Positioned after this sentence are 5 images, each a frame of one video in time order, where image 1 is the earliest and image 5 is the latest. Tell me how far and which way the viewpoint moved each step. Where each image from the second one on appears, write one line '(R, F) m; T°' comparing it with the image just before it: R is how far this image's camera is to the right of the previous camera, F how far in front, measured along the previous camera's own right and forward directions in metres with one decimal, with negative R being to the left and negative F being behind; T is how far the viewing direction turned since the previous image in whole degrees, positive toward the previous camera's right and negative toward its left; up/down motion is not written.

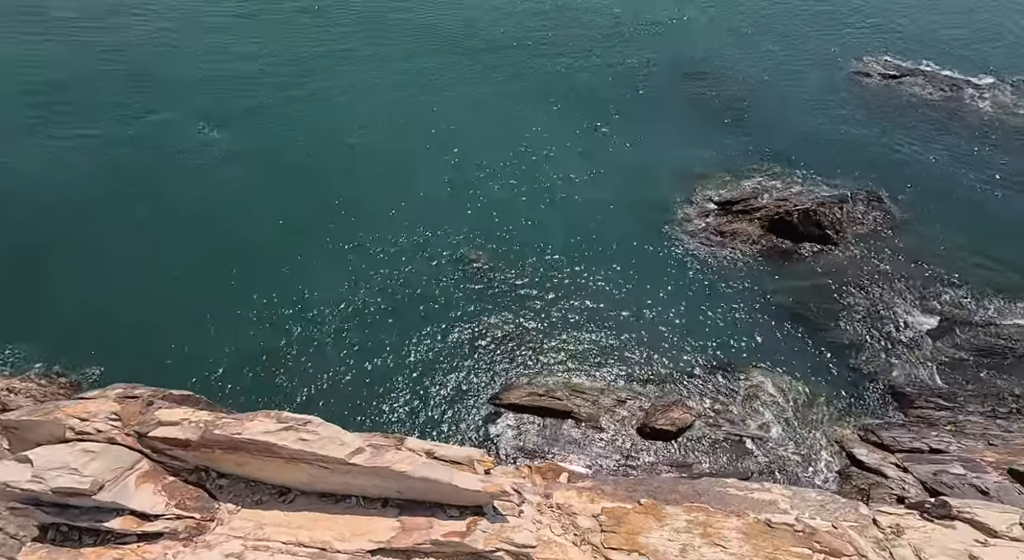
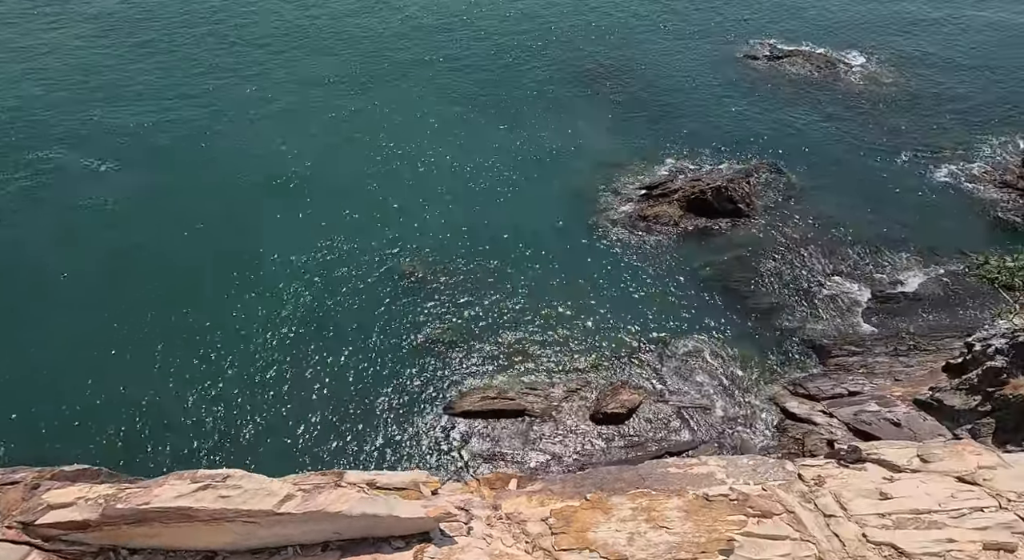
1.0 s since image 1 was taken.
(+1.1, +0.7) m; +5°
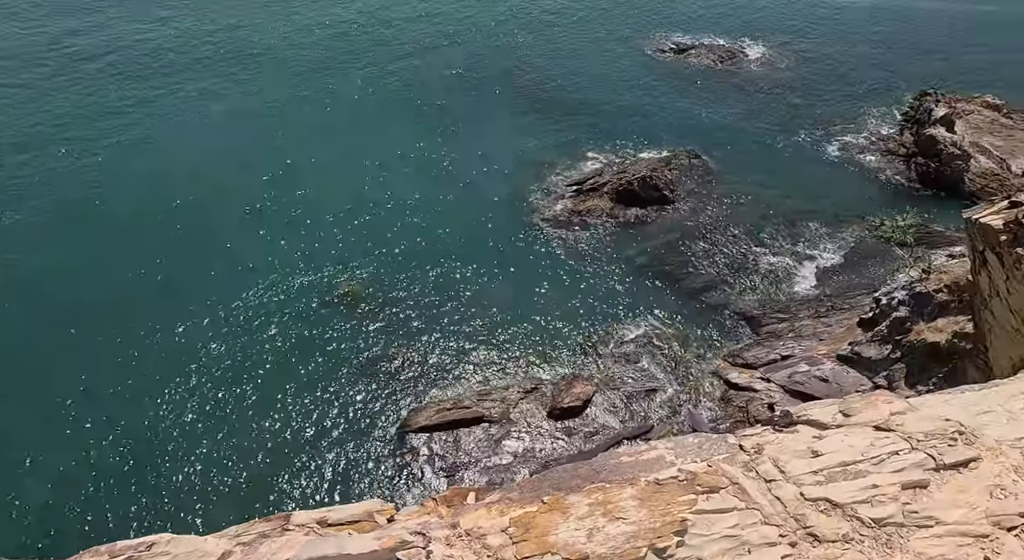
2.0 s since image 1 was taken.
(+0.7, +0.8) m; +5°
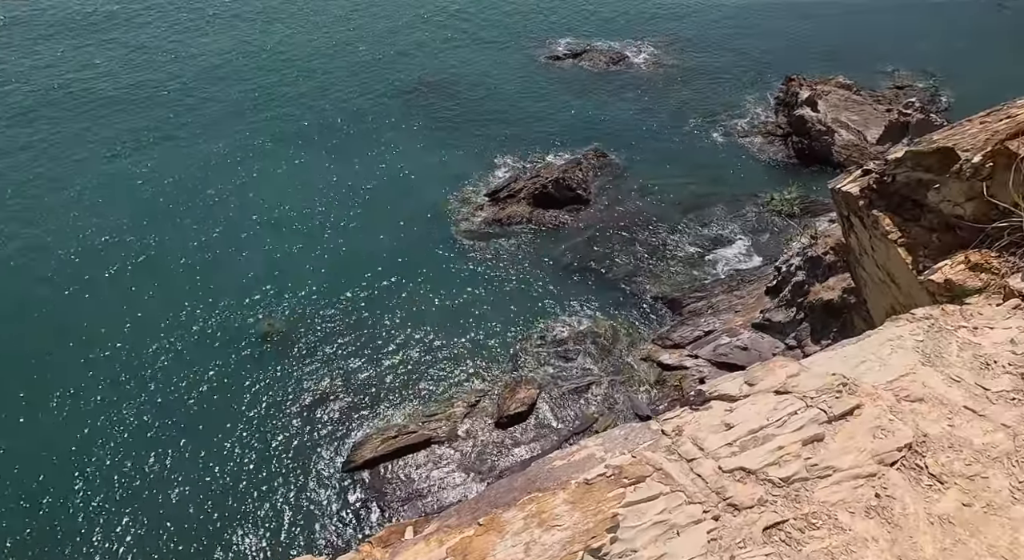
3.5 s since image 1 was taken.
(0.0, -0.3) m; +7°
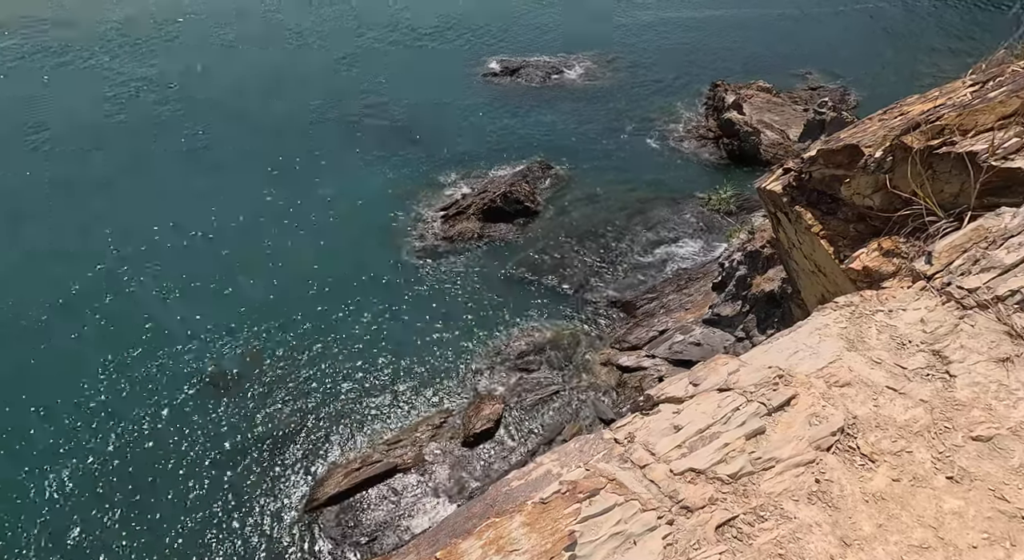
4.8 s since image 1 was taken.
(0.0, -0.2) m; +4°
